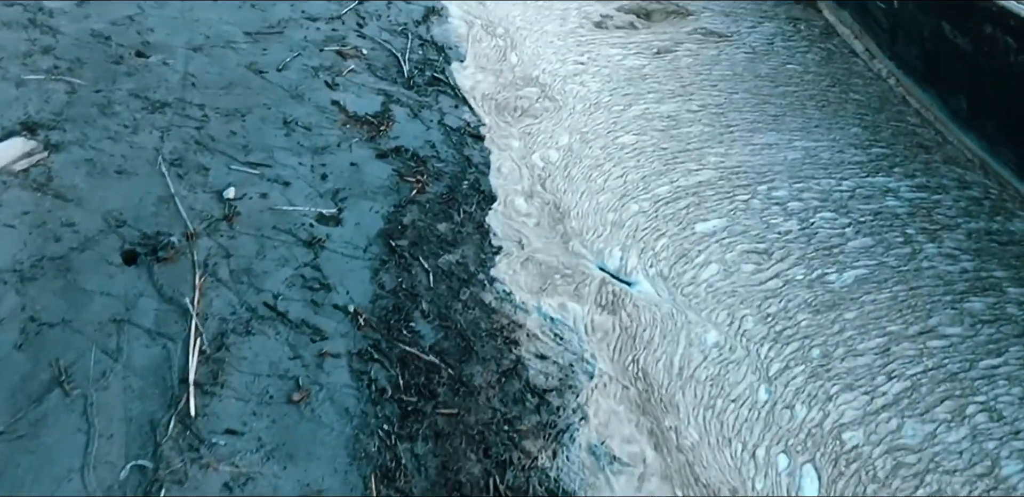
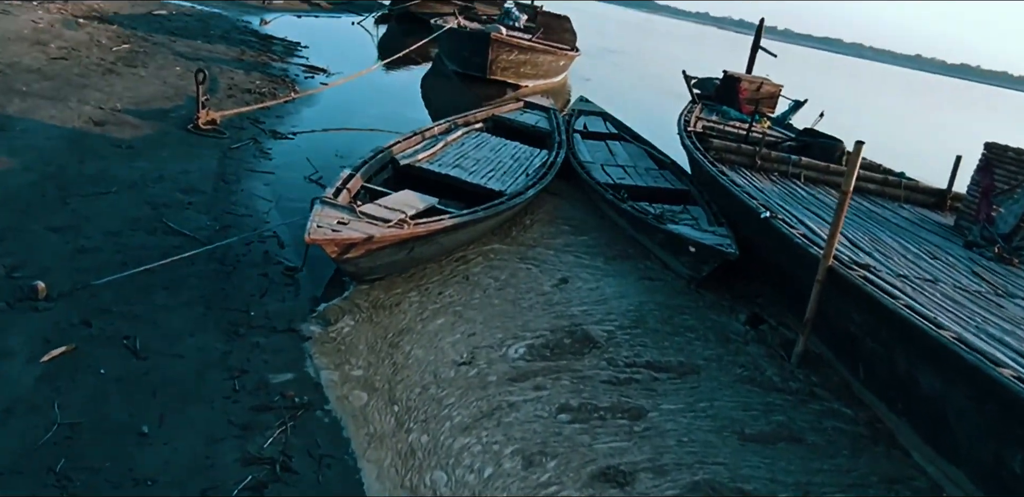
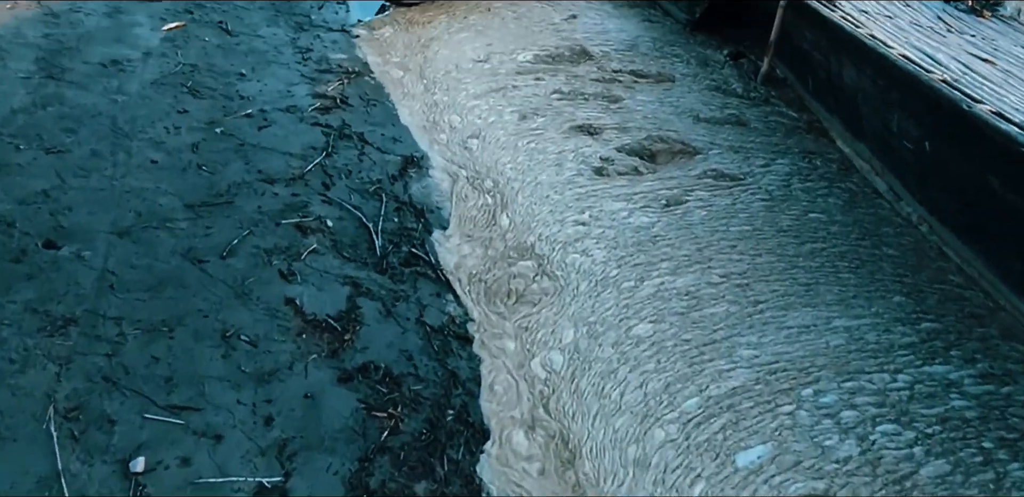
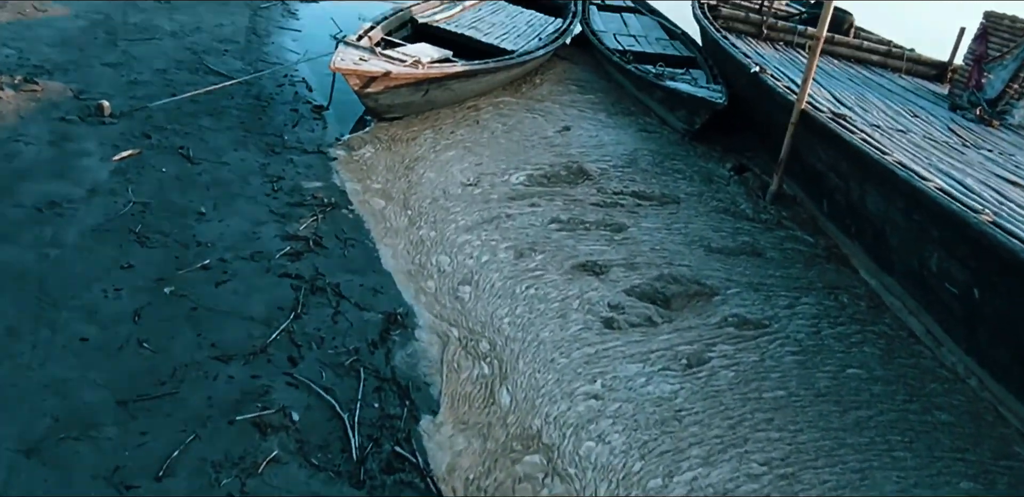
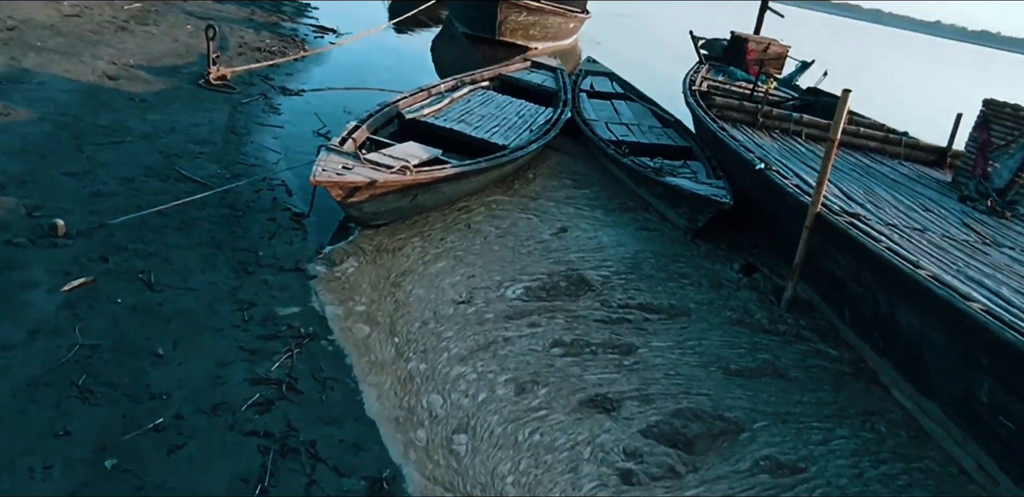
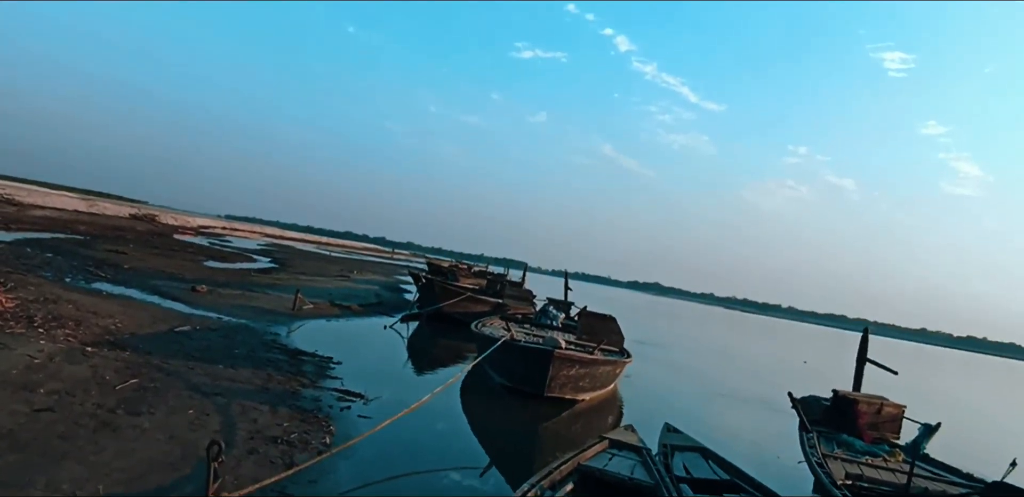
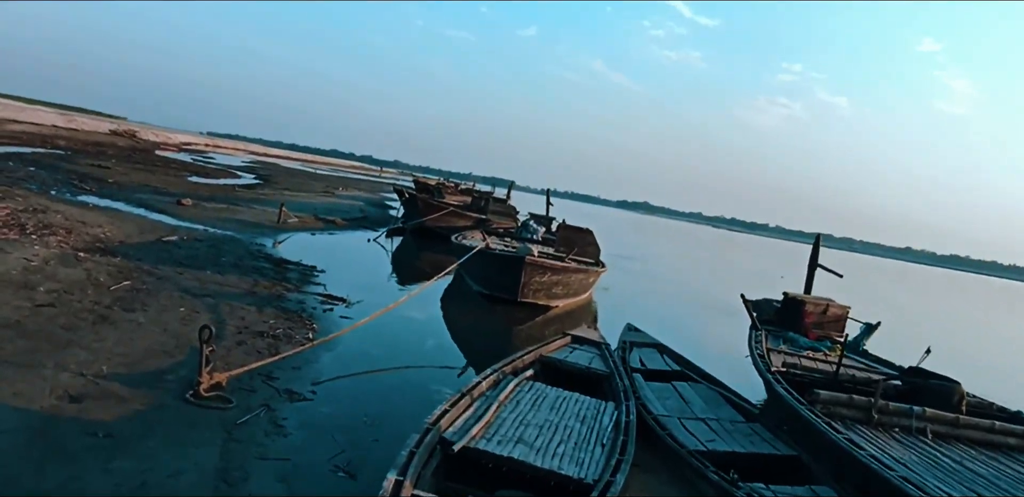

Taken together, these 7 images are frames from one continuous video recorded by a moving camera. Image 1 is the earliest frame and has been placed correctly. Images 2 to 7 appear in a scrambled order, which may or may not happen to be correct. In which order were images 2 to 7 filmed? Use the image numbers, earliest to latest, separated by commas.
3, 4, 5, 2, 7, 6
